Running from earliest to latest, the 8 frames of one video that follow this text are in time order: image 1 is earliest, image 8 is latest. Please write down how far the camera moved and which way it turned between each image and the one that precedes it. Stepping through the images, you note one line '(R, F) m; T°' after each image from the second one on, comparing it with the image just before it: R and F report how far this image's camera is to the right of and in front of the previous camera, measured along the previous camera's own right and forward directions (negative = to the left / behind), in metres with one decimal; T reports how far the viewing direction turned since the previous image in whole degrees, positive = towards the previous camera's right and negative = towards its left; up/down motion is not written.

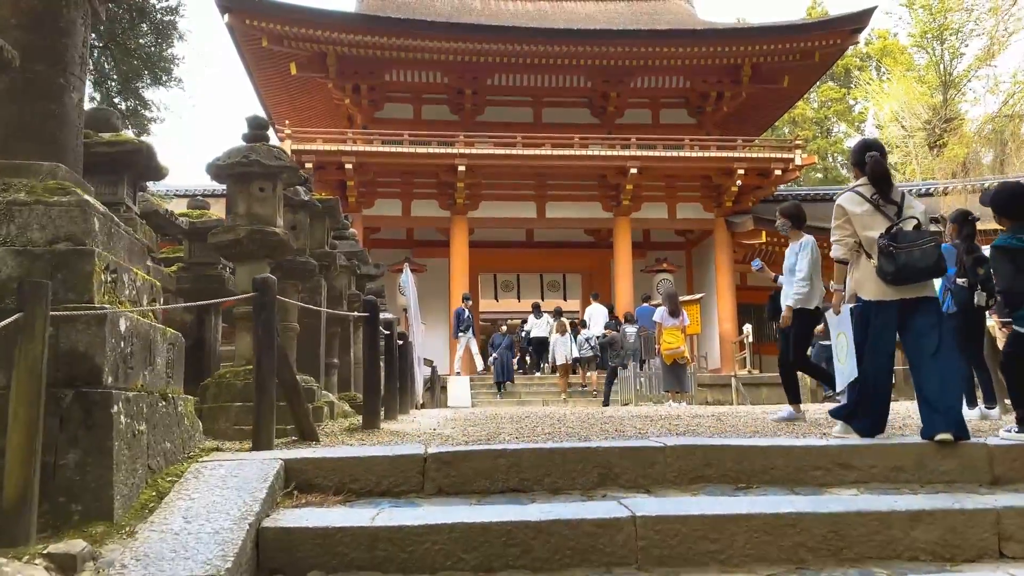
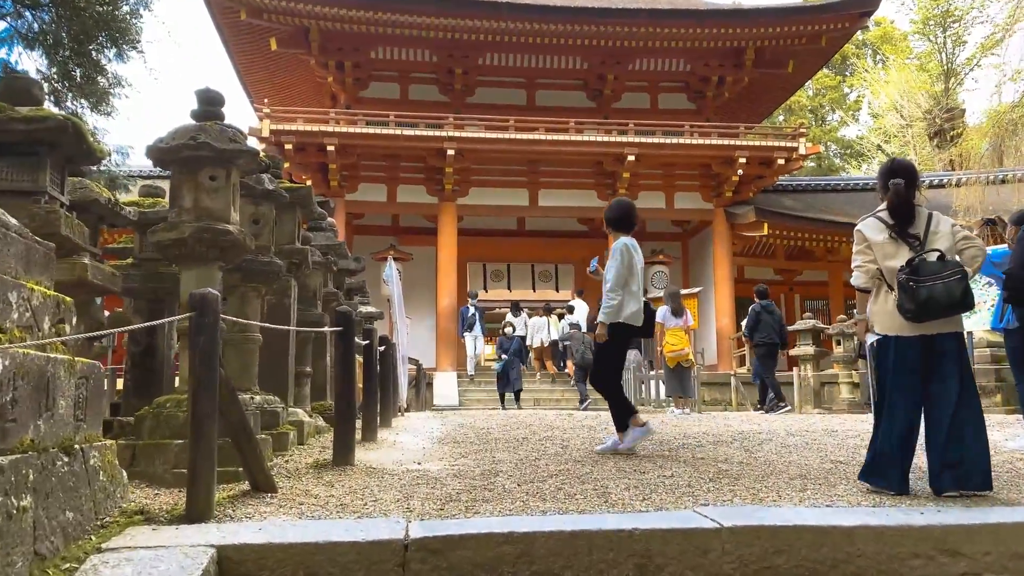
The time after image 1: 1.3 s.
(-0.1, +0.6) m; +1°
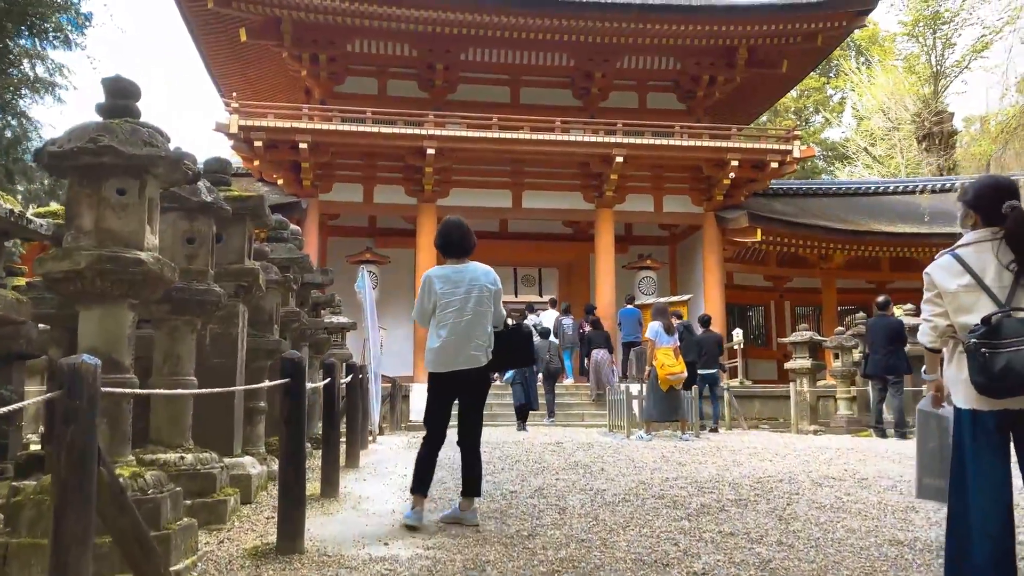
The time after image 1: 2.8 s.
(0.0, +0.6) m; +2°
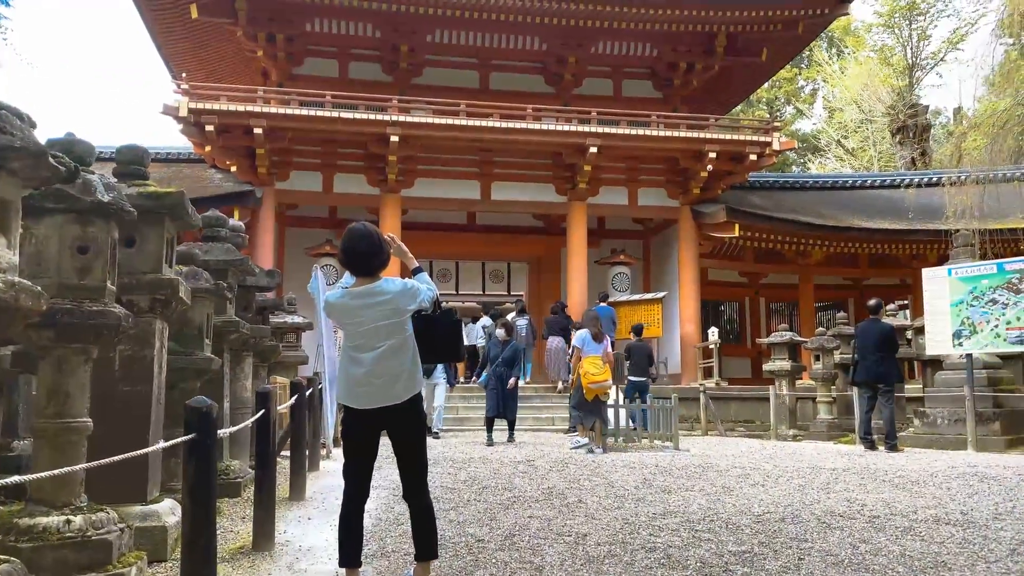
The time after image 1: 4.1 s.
(0.0, +0.5) m; +2°
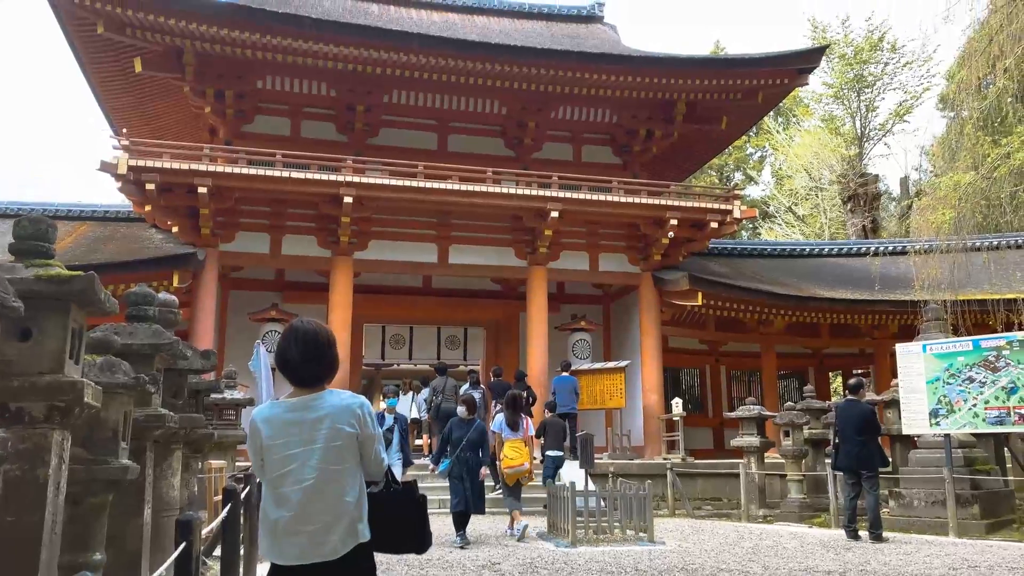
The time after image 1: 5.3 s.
(-0.1, +0.5) m; +3°
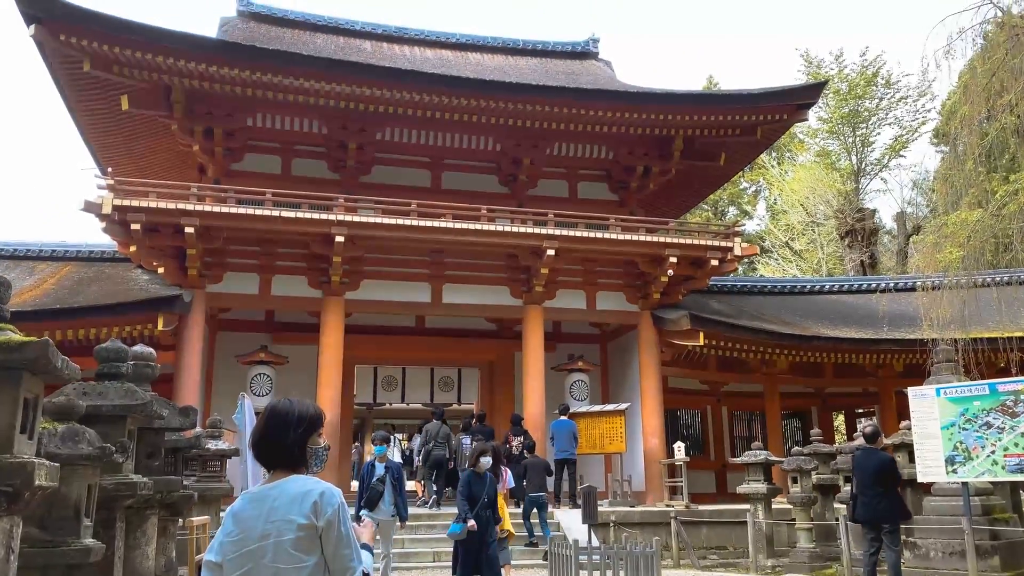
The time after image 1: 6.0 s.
(-0.1, +0.3) m; +1°
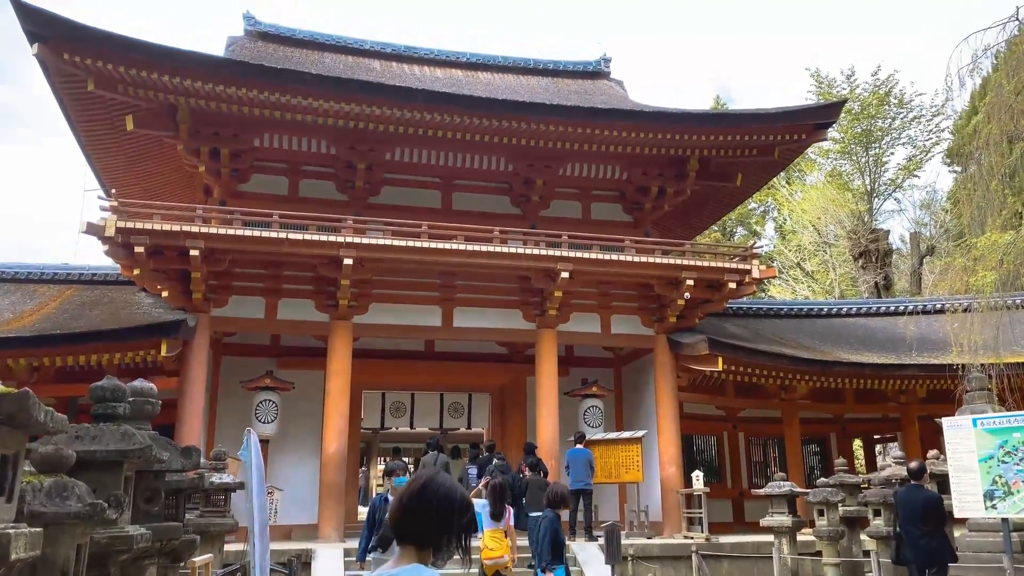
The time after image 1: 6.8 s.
(-0.1, +0.3) m; 0°
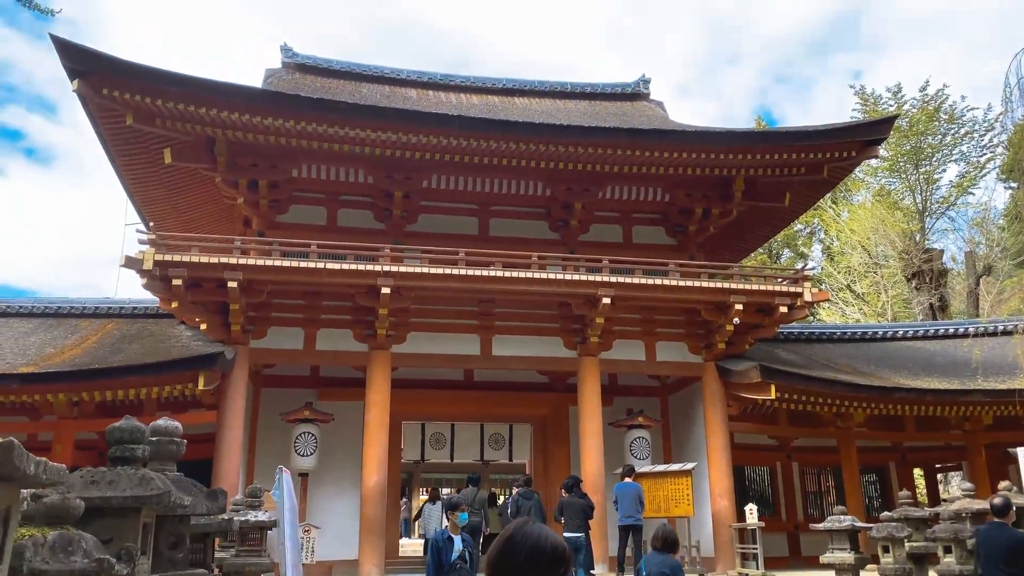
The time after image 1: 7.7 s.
(0.0, +0.3) m; -3°
